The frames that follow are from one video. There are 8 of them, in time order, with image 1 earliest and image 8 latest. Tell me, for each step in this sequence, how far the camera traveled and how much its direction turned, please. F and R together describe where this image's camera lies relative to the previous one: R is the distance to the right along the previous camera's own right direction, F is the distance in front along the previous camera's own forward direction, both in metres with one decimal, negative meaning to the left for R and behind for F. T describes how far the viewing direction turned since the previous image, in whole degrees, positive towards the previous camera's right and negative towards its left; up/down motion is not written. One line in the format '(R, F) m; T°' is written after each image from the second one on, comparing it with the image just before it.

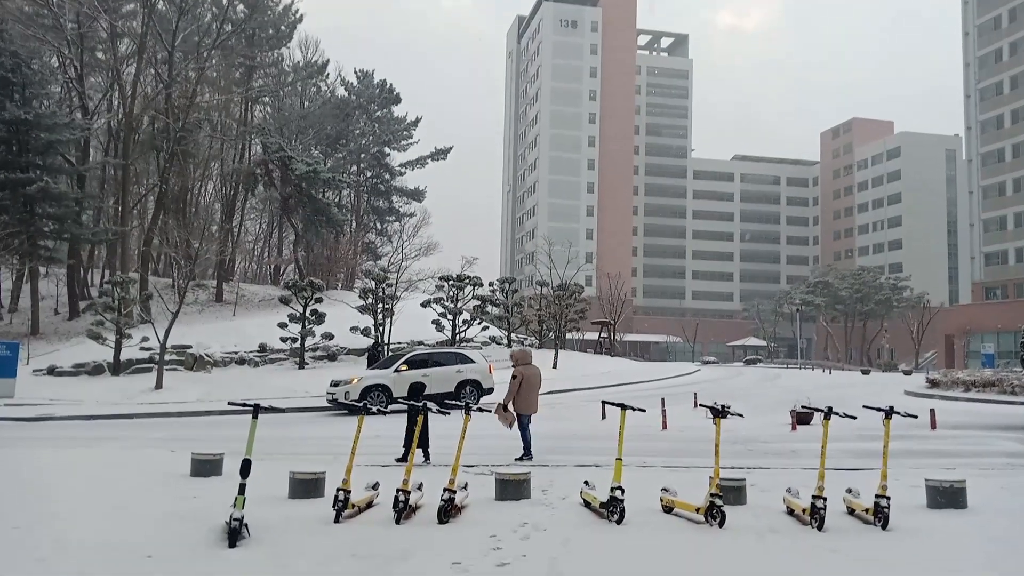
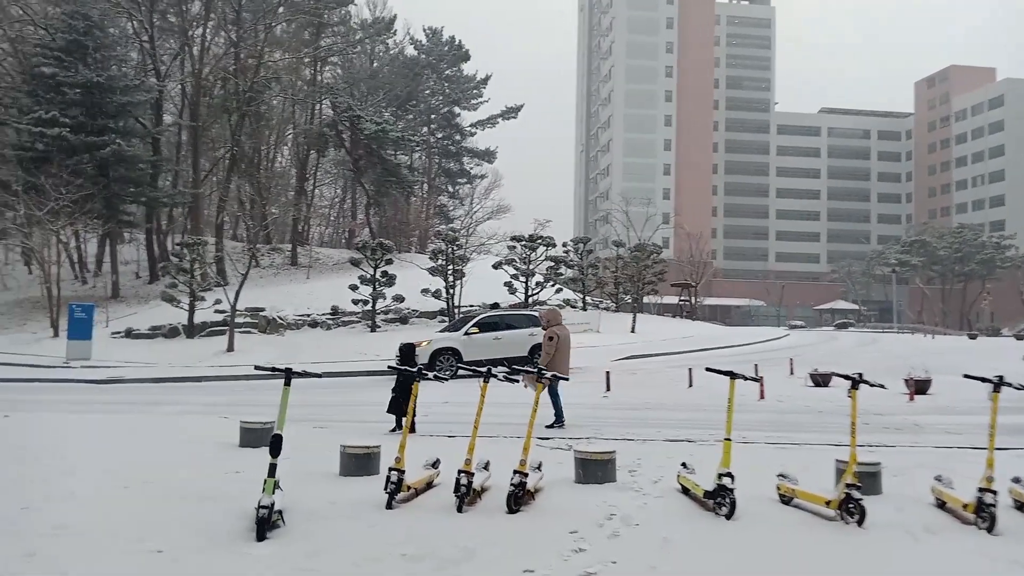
(-0.1, +1.2) m; -5°
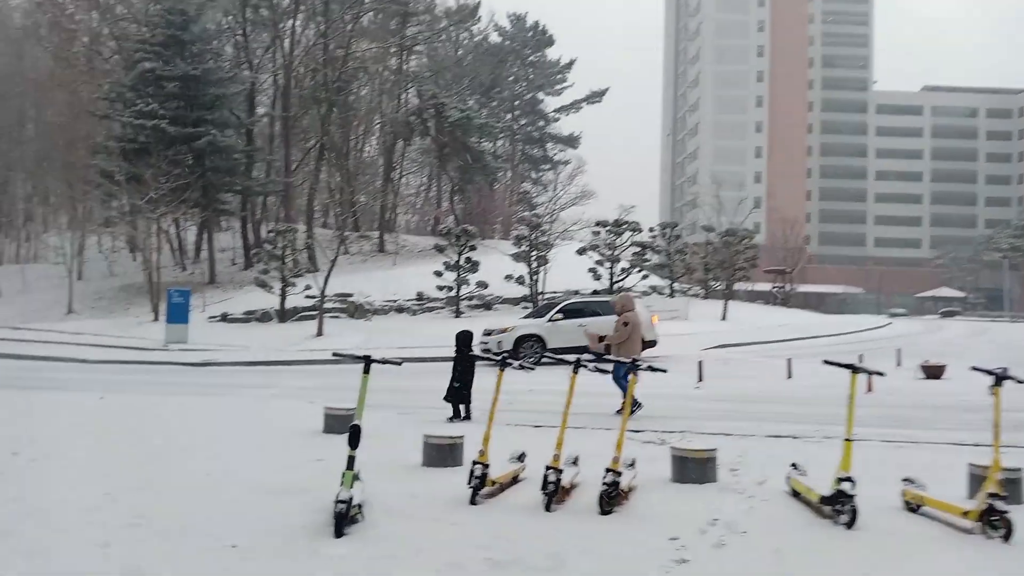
(-0.1, +0.4) m; -6°
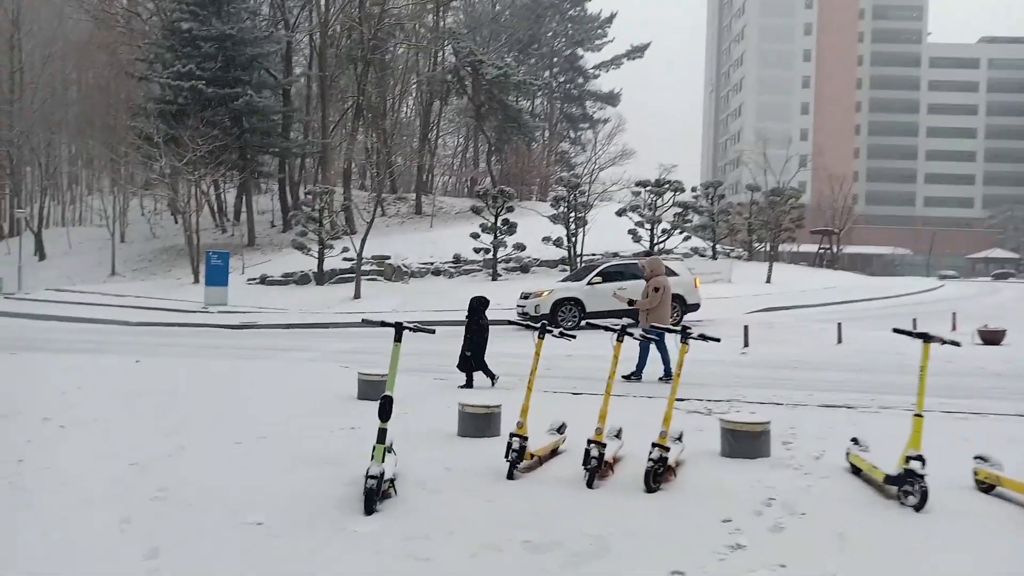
(0.0, +0.3) m; -3°
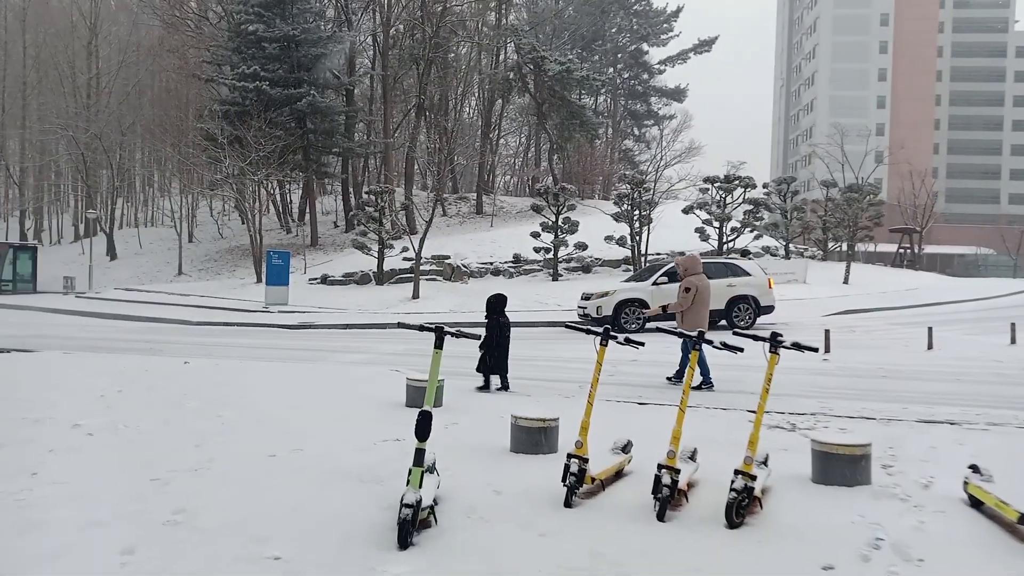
(0.0, +0.6) m; -5°
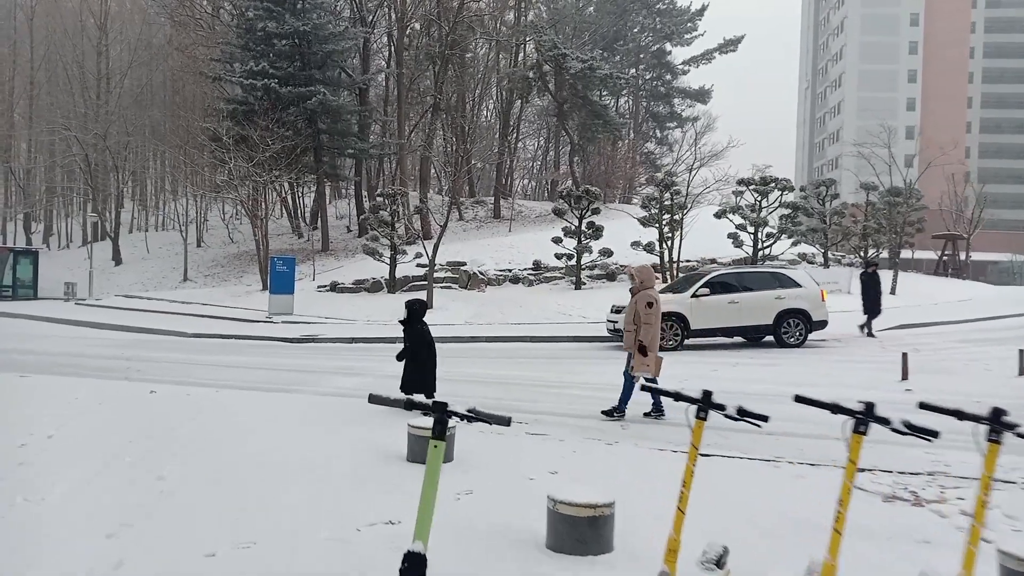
(-0.1, +1.6) m; -1°
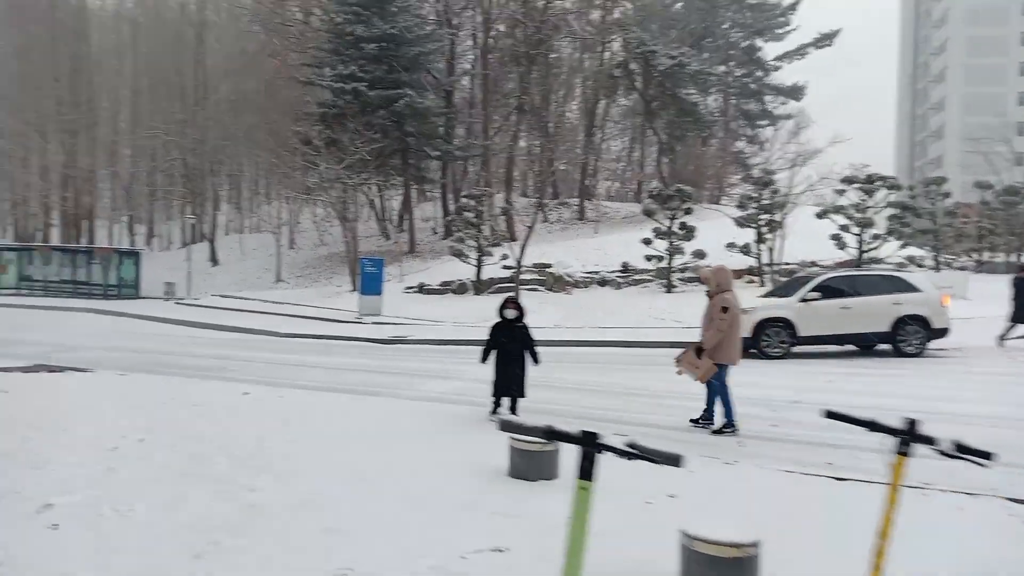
(-0.2, +0.5) m; -6°
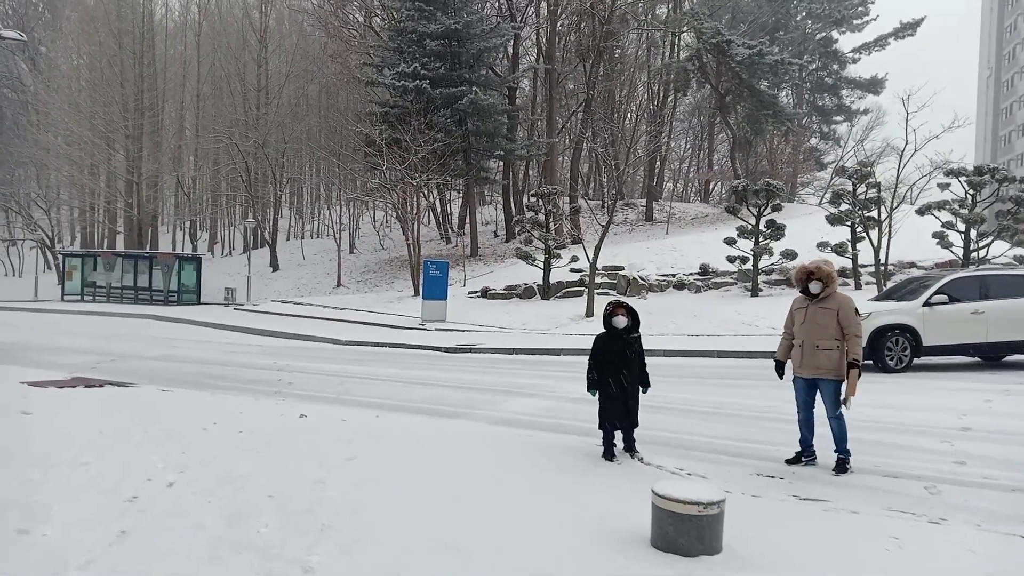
(-0.4, +1.3) m; -4°
